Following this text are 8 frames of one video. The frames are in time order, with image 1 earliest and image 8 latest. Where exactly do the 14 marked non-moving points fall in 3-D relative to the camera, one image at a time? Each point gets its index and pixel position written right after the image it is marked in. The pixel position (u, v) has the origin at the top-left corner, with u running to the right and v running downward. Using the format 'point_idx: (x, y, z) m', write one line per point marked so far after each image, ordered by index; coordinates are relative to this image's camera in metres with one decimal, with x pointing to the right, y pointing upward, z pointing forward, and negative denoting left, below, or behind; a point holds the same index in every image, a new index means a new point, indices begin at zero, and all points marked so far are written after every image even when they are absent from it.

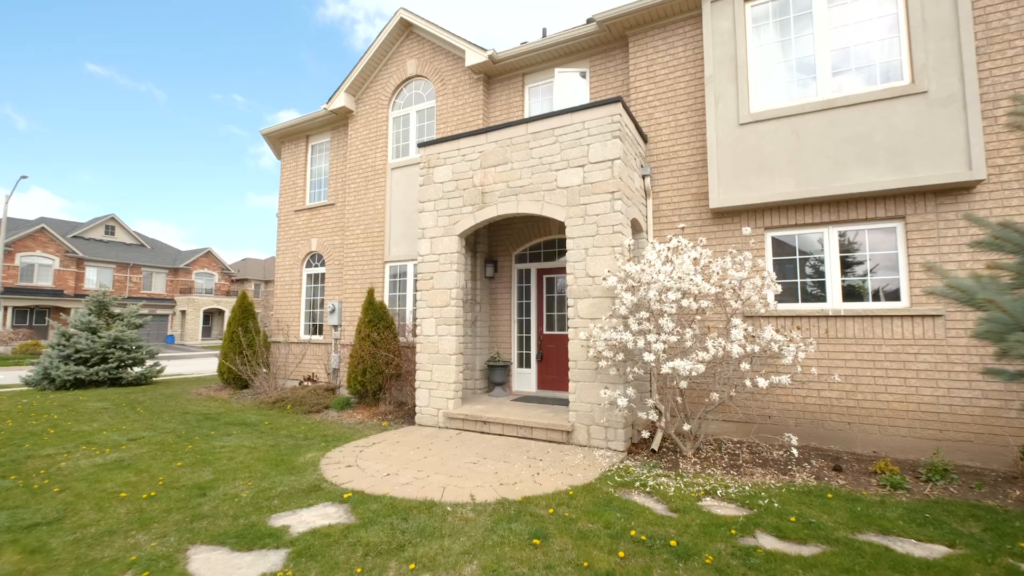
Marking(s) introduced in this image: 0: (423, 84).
0: (-1.9, +4.4, +10.3) m
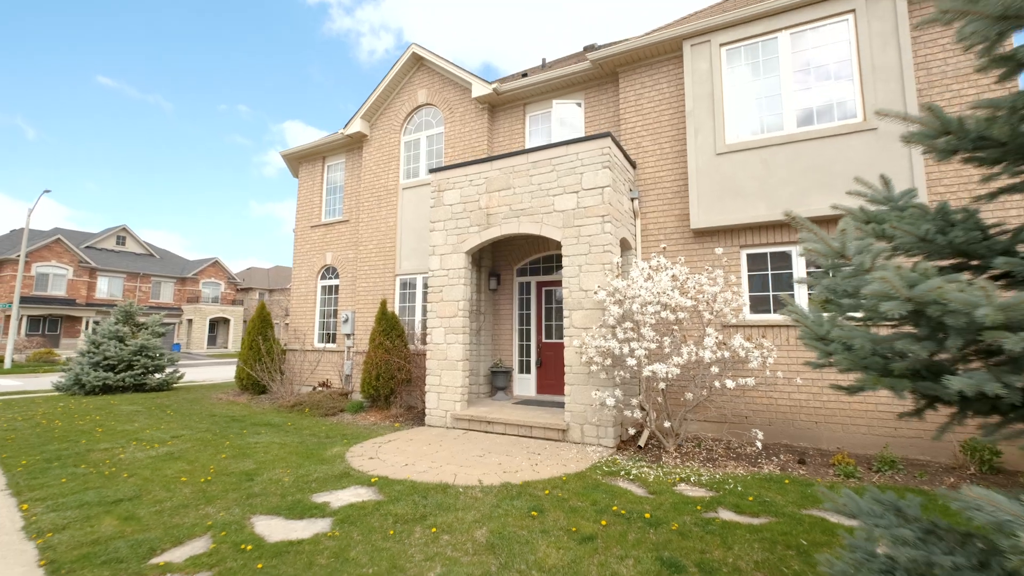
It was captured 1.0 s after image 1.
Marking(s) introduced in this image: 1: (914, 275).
0: (-1.9, +4.2, +11.2) m
1: (+1.2, 0.0, +1.4) m
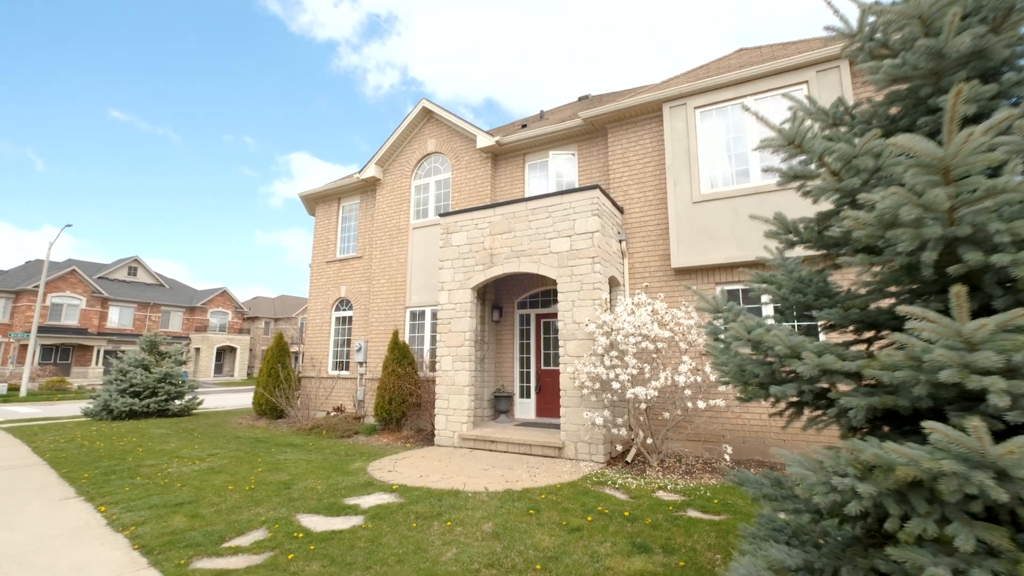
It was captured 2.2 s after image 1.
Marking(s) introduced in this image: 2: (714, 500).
0: (-1.9, +3.4, +12.3) m
1: (+1.2, -0.2, +2.4) m
2: (+2.3, -2.5, +5.5) m
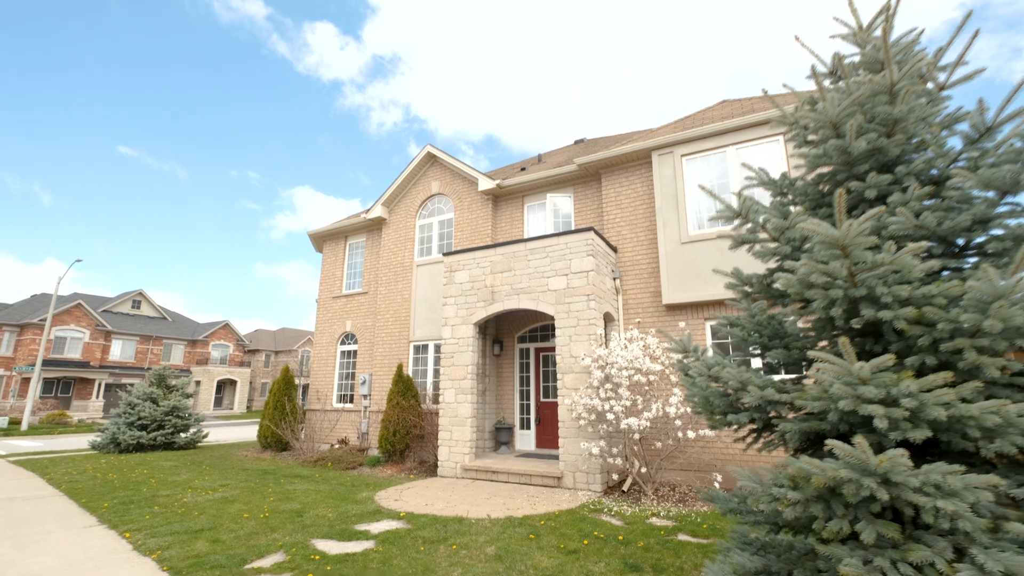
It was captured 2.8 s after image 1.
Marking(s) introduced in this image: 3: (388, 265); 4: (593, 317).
0: (-1.9, +2.4, +13.0) m
1: (+1.2, -0.4, +2.8) m
2: (+2.4, -2.9, +5.8) m
3: (-3.5, +0.7, +13.4) m
4: (+1.4, -0.5, +8.3) m
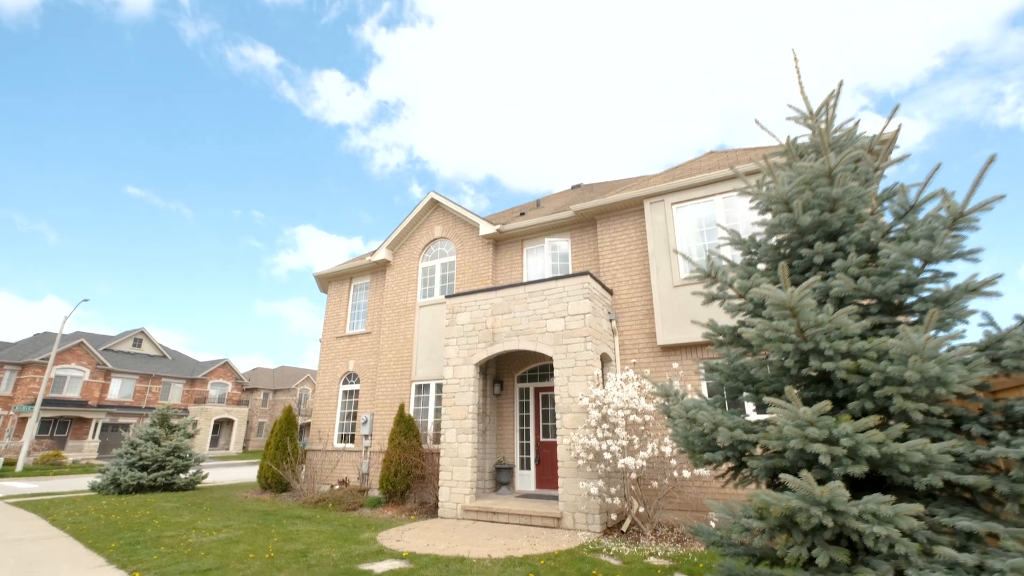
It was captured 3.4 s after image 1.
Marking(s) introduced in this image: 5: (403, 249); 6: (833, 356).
0: (-1.9, +1.3, +13.6) m
1: (+1.2, -0.8, +3.2) m
2: (+2.4, -3.5, +6.0) m
3: (-3.5, -0.5, +13.8) m
4: (+1.4, -1.3, +8.6) m
5: (-3.3, +1.2, +14.2) m
6: (+1.7, -0.4, +2.5) m
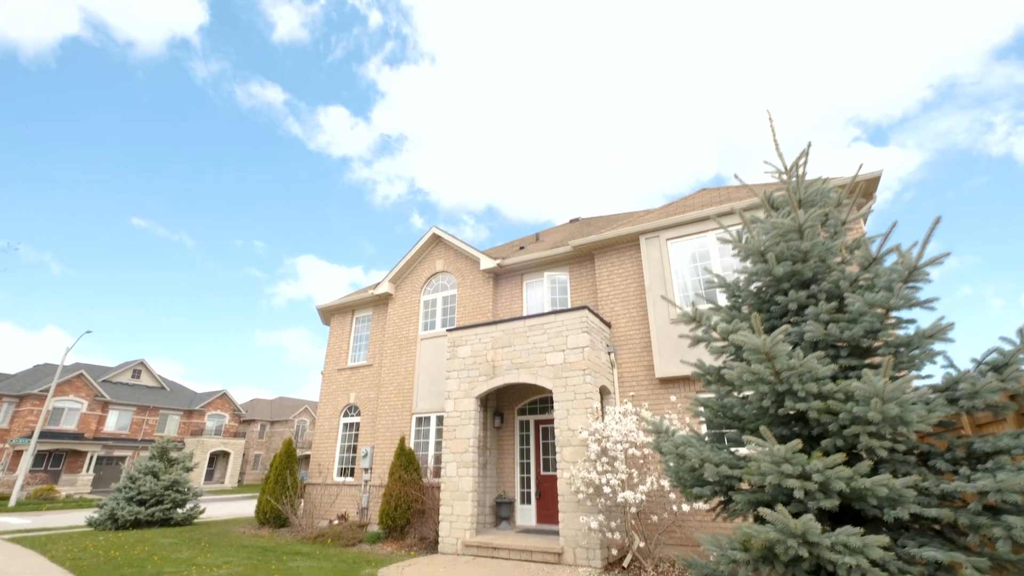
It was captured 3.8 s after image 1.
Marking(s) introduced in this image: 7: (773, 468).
0: (-1.9, +0.3, +13.9) m
1: (+1.2, -1.1, +3.4) m
2: (+2.4, -4.0, +6.0) m
3: (-3.5, -1.5, +14.0) m
4: (+1.4, -1.9, +8.8) m
5: (-3.3, +0.2, +14.5) m
6: (+1.7, -0.6, +2.8) m
7: (+1.4, -1.0, +2.5) m
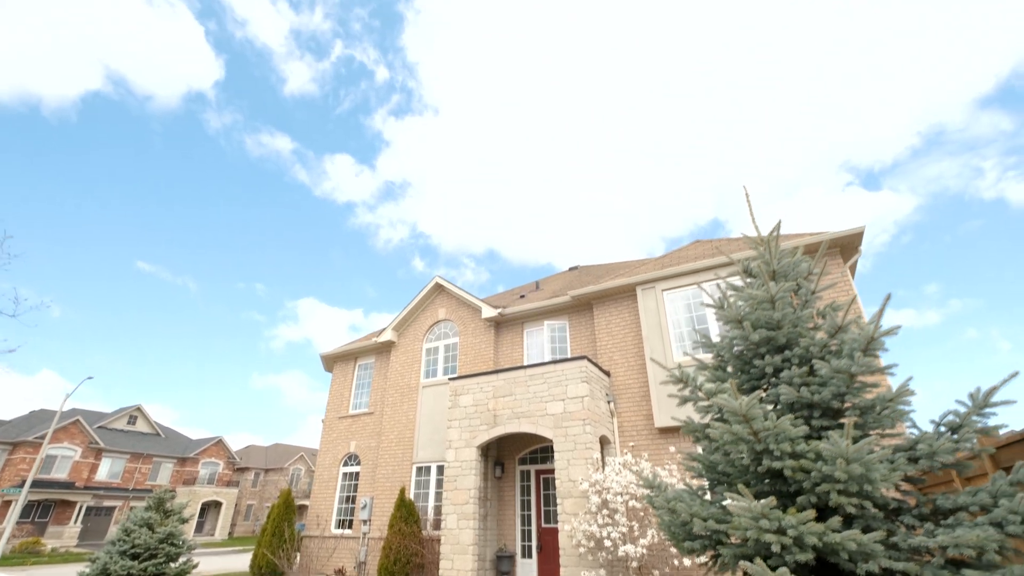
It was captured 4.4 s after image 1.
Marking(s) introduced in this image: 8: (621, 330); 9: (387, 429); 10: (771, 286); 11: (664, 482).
0: (-1.9, -1.1, +14.2) m
1: (+1.2, -1.6, +3.6) m
2: (+2.4, -4.7, +5.9) m
3: (-3.5, -2.9, +14.1) m
4: (+1.5, -2.9, +8.9) m
5: (-3.3, -1.3, +14.8) m
6: (+1.7, -1.1, +3.0) m
7: (+1.4, -1.4, +2.8) m
8: (+2.6, -1.0, +11.2) m
9: (-3.6, -4.0, +13.6) m
10: (+2.1, 0.0, +3.7) m
11: (+1.3, -1.6, +3.9) m
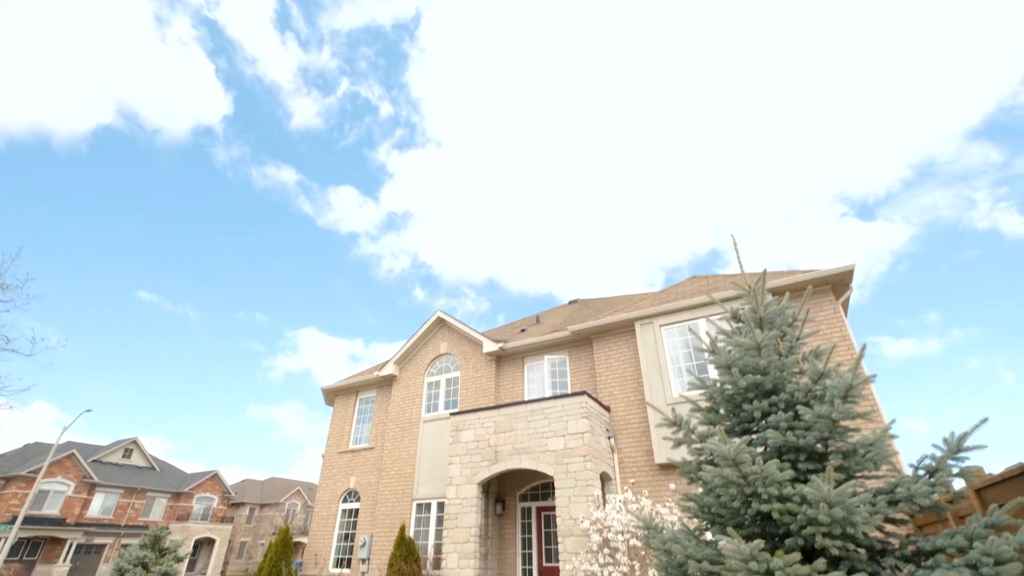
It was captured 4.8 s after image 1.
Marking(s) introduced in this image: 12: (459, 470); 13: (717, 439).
0: (-1.8, -2.2, +14.3) m
1: (+1.2, -2.0, +3.7) m
2: (+2.4, -5.2, +5.9) m
3: (-3.5, -4.0, +14.1) m
4: (+1.5, -3.6, +8.9) m
5: (-3.2, -2.4, +14.9) m
6: (+1.7, -1.4, +3.2) m
7: (+1.4, -1.7, +2.9) m
8: (+2.6, -1.9, +11.3) m
9: (-3.6, -5.0, +13.5) m
10: (+2.1, -0.4, +4.0) m
11: (+1.3, -2.0, +4.0) m
12: (-1.2, -4.0, +10.5) m
13: (+1.4, -1.0, +3.3) m
